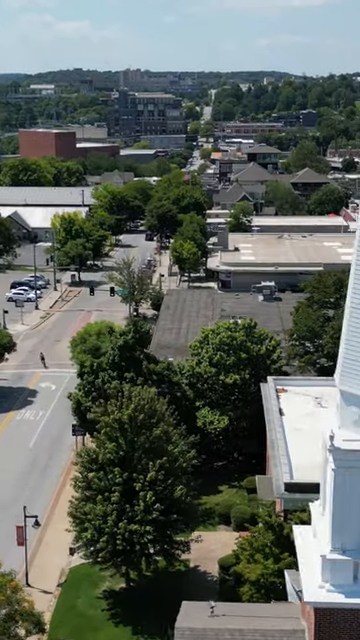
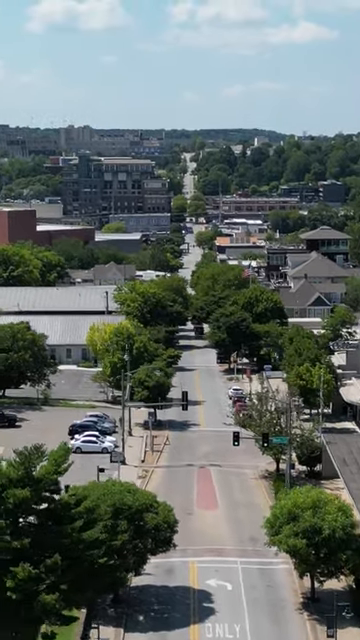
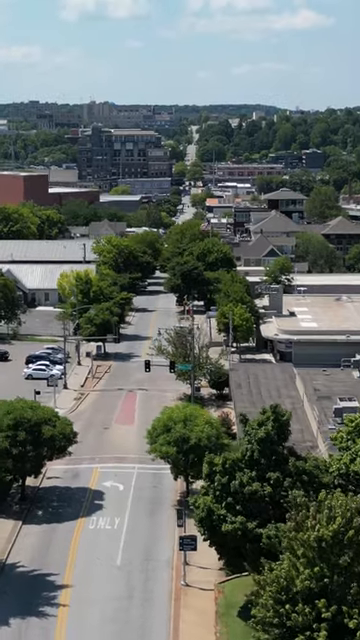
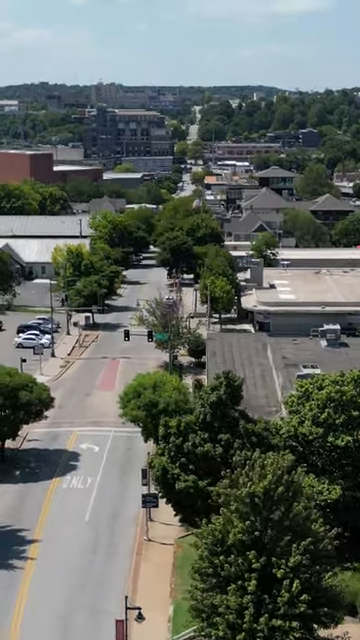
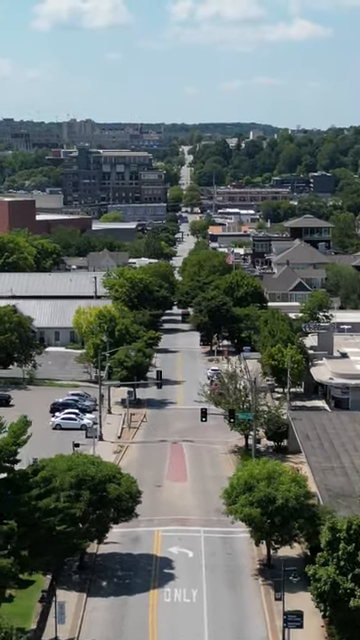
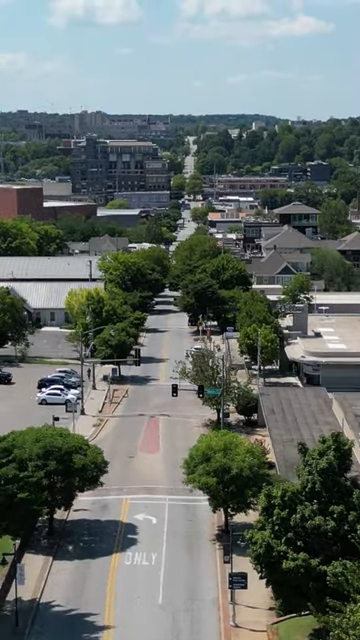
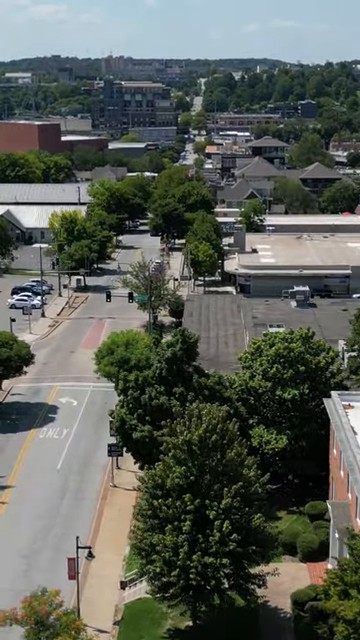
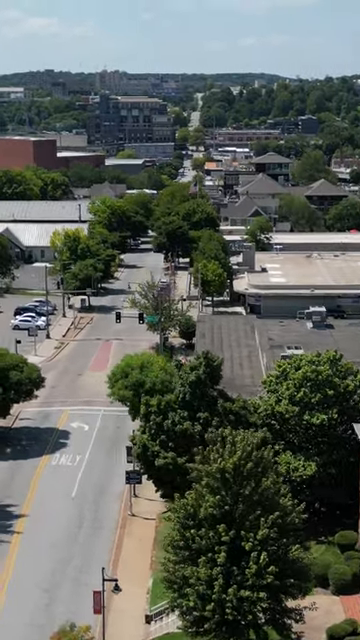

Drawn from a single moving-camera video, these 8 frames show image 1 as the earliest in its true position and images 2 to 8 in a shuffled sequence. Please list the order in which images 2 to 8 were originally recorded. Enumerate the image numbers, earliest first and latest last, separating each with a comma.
7, 8, 4, 3, 6, 5, 2
